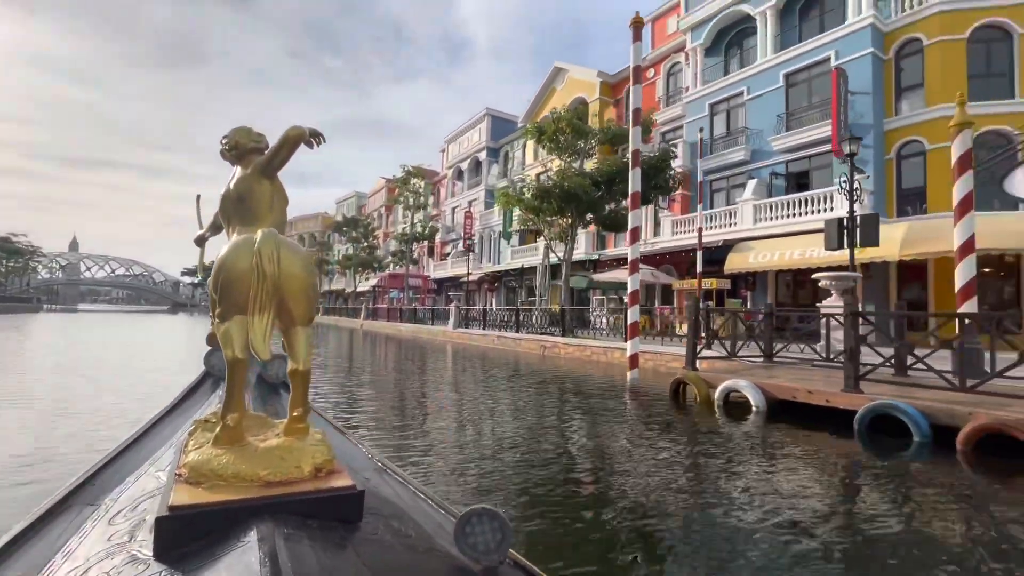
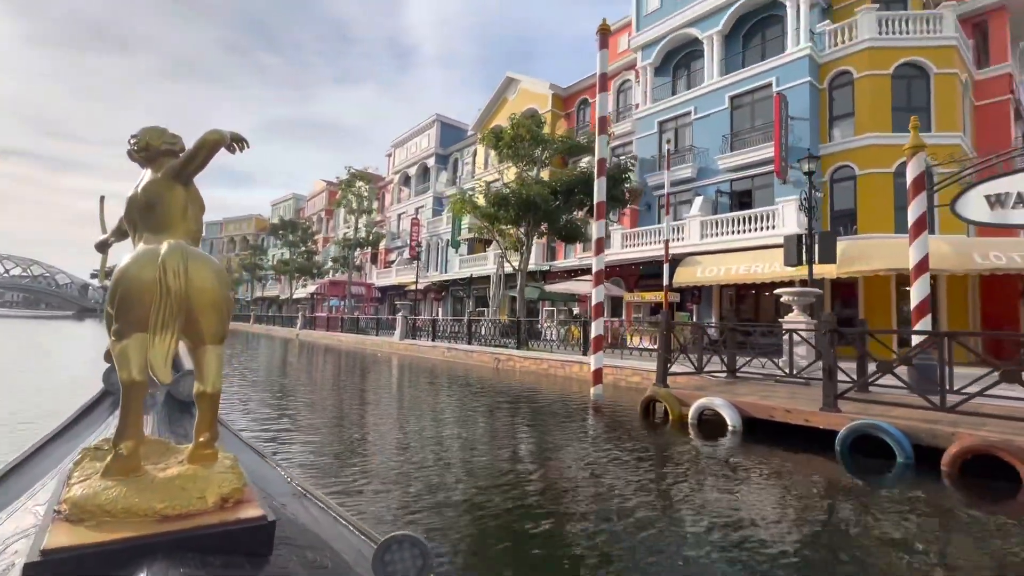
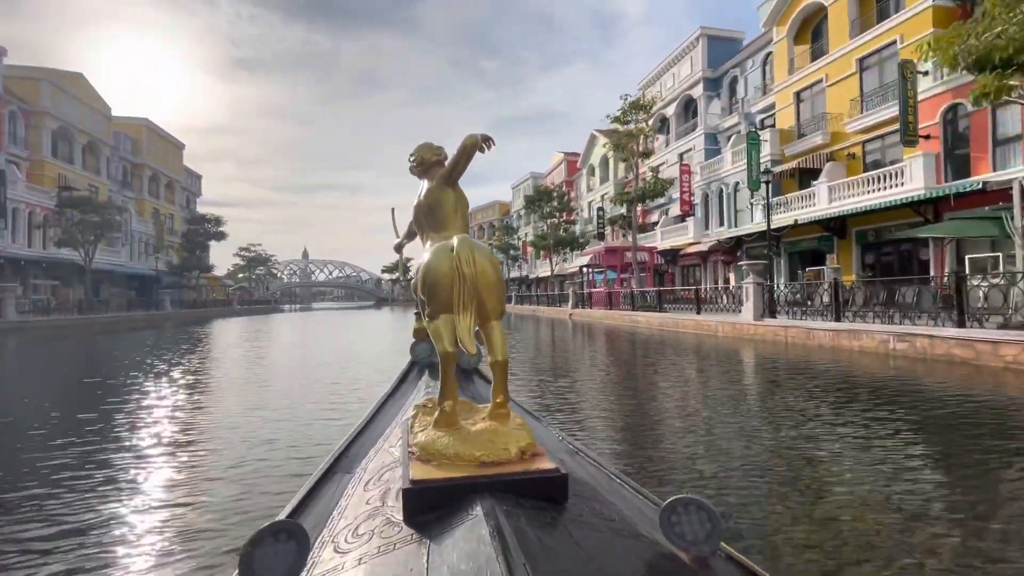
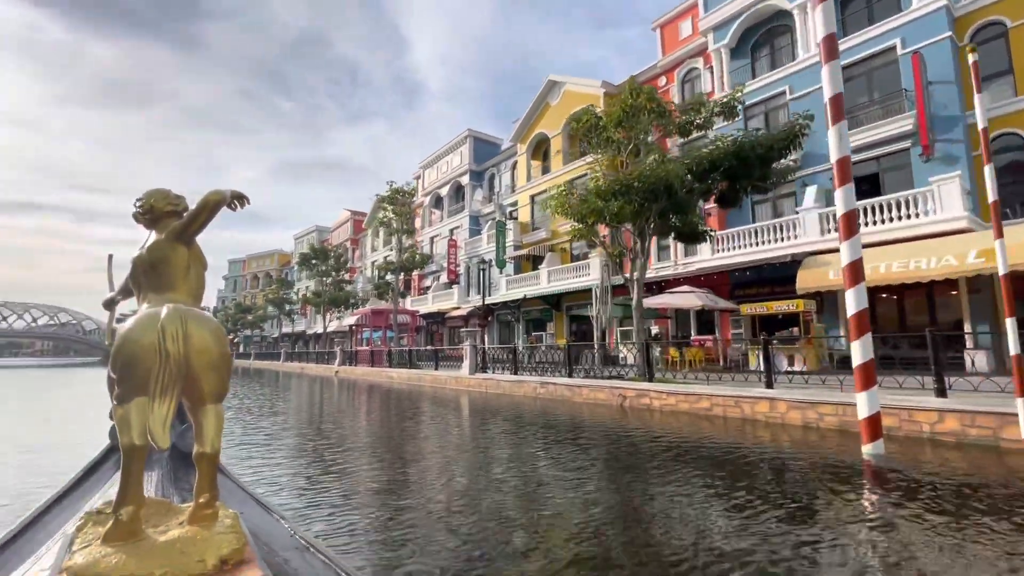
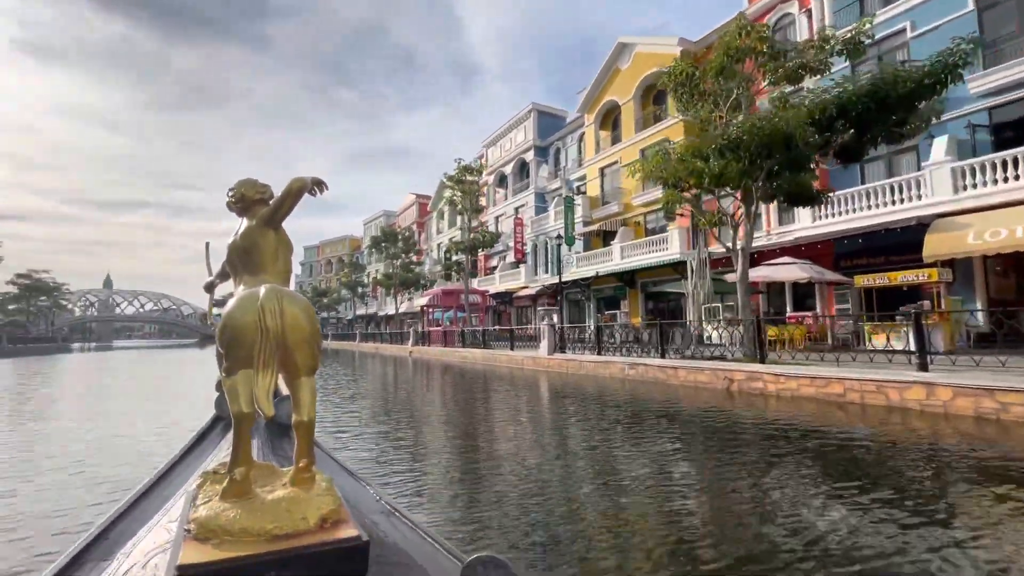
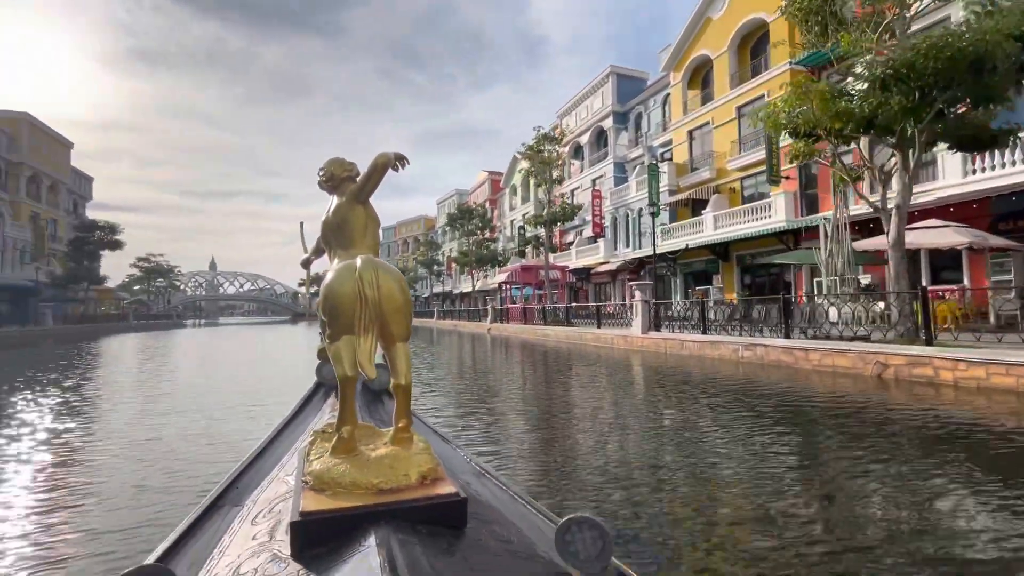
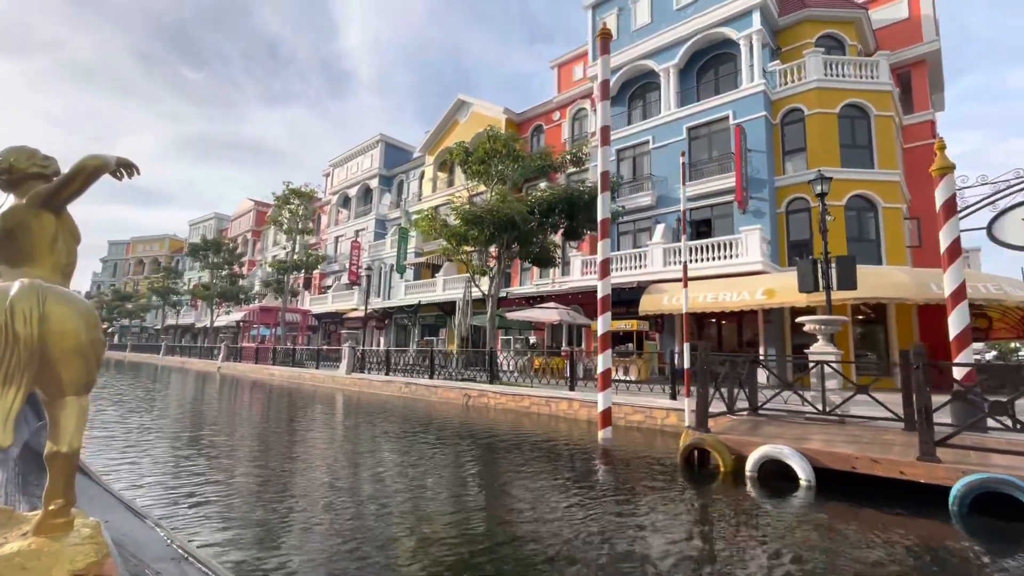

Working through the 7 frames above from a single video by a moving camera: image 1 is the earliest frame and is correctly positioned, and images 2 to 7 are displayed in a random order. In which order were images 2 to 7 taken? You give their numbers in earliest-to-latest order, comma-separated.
2, 7, 4, 5, 6, 3
